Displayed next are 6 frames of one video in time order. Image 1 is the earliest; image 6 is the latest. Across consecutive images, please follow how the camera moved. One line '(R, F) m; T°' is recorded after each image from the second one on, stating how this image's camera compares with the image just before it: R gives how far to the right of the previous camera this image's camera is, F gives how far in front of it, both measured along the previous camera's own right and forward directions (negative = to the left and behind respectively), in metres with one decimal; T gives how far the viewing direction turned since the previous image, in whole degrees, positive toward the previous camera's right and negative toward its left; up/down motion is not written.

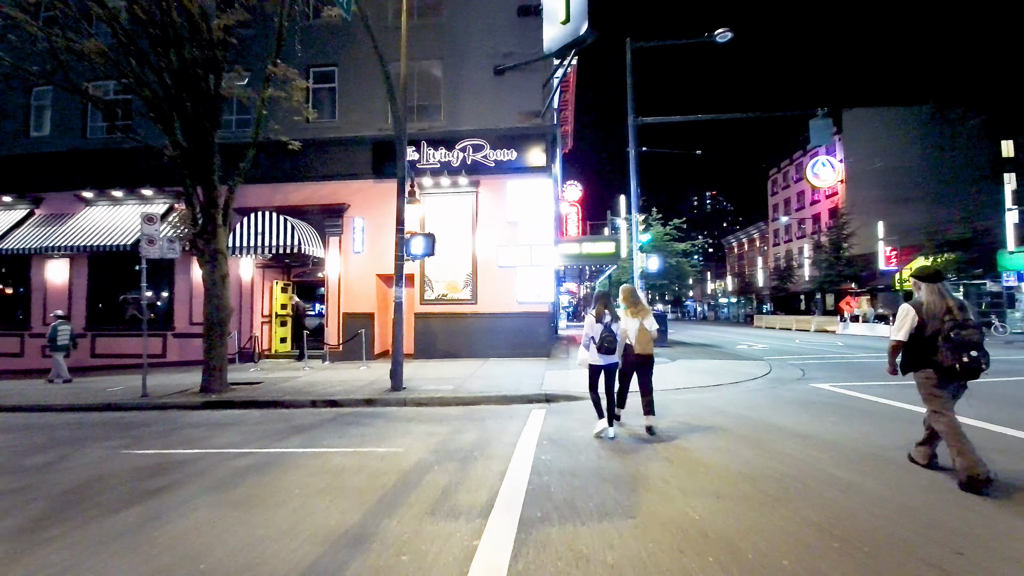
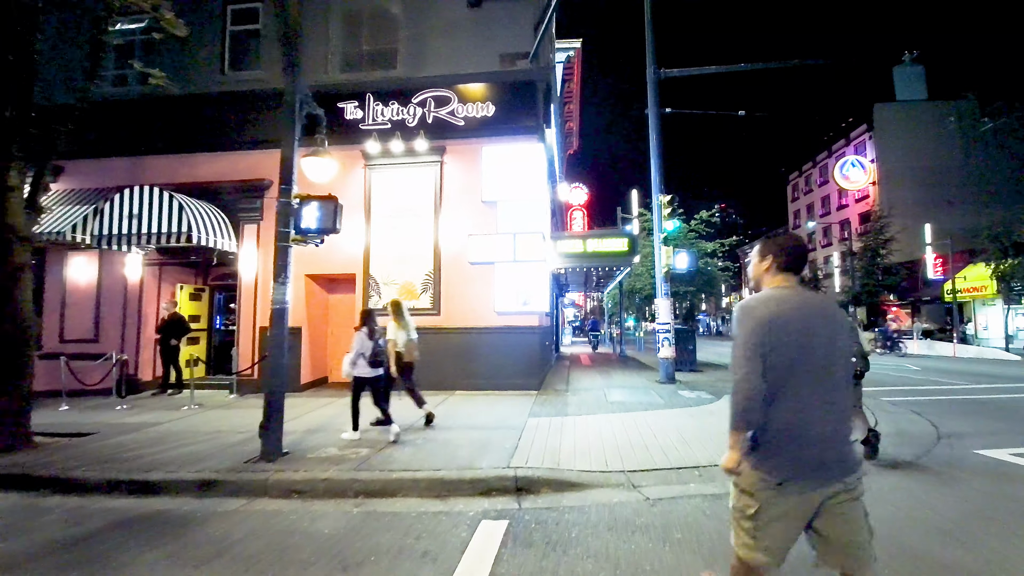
(+0.8, +4.6) m; -1°
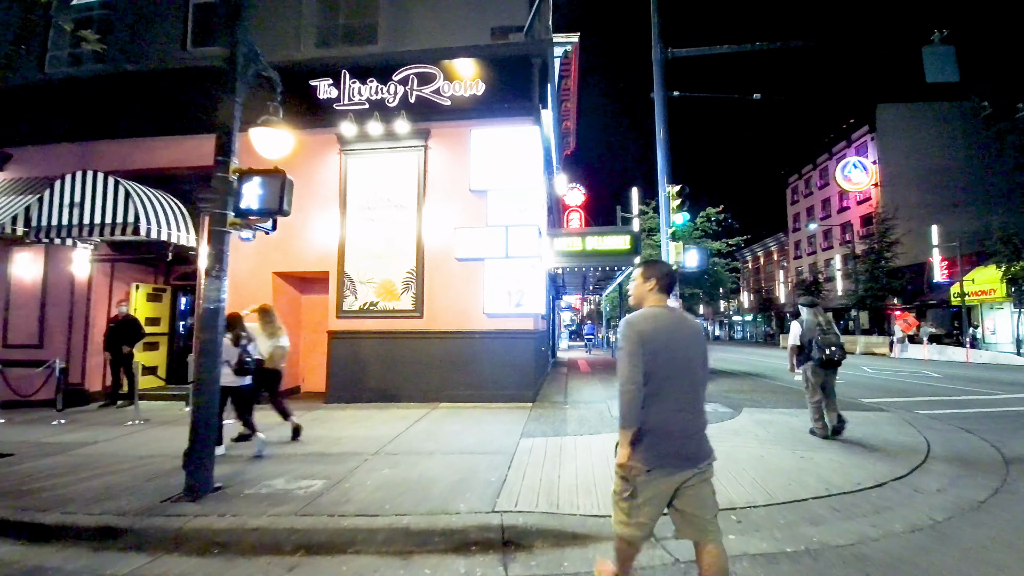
(+0.1, +1.3) m; 0°
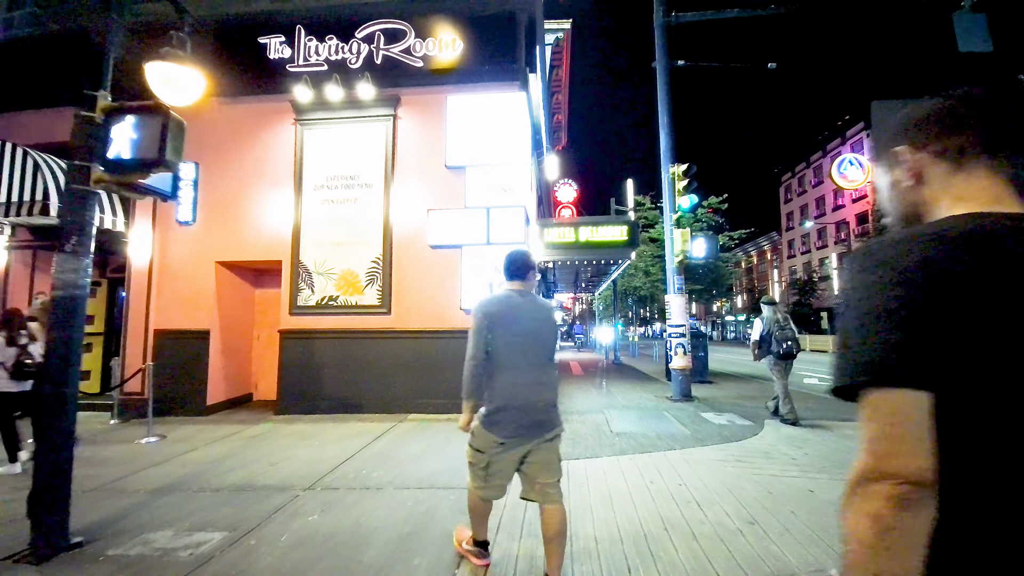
(+0.2, +1.5) m; +1°
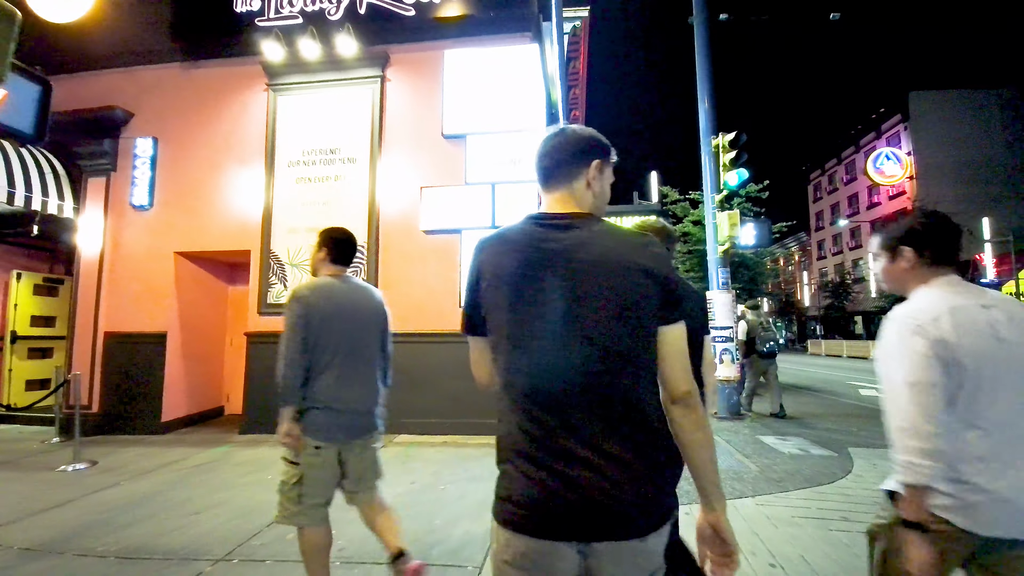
(+0.1, +1.6) m; -2°
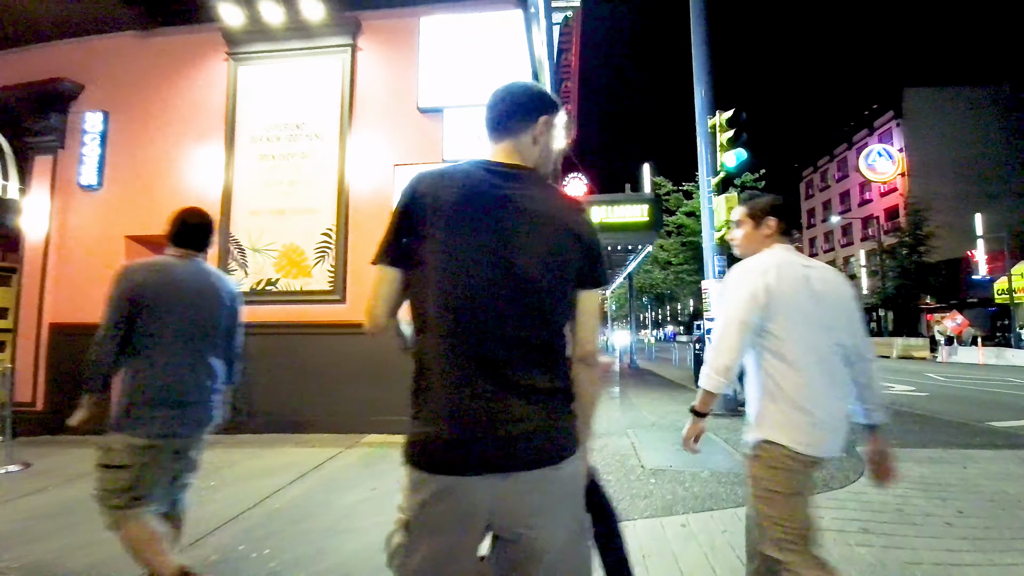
(+0.2, +0.6) m; +1°
